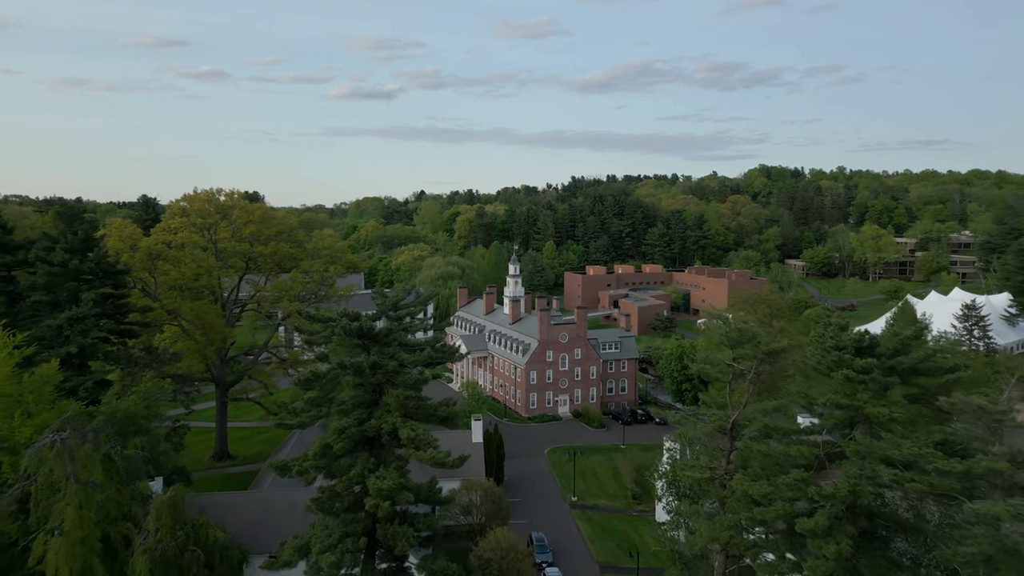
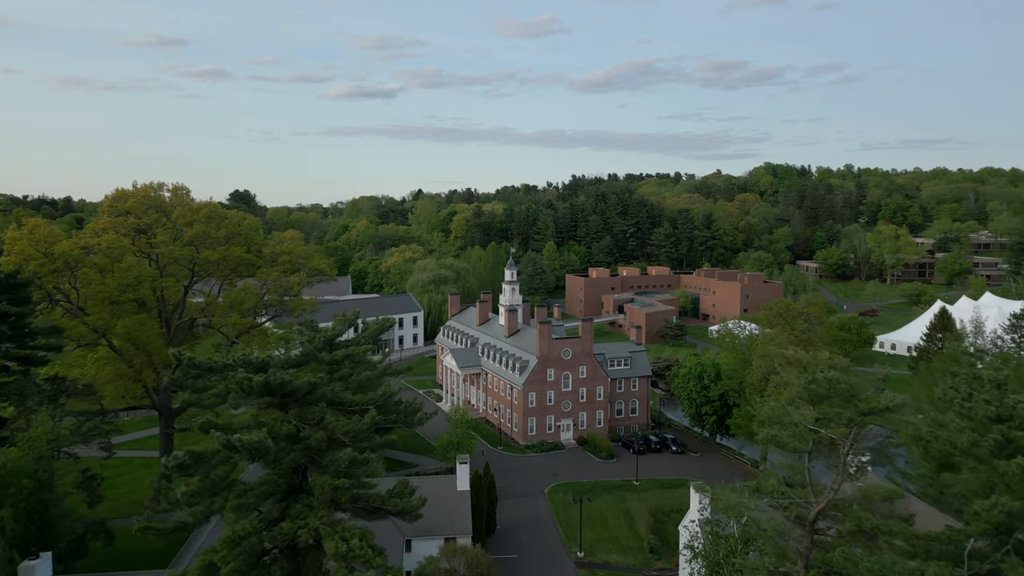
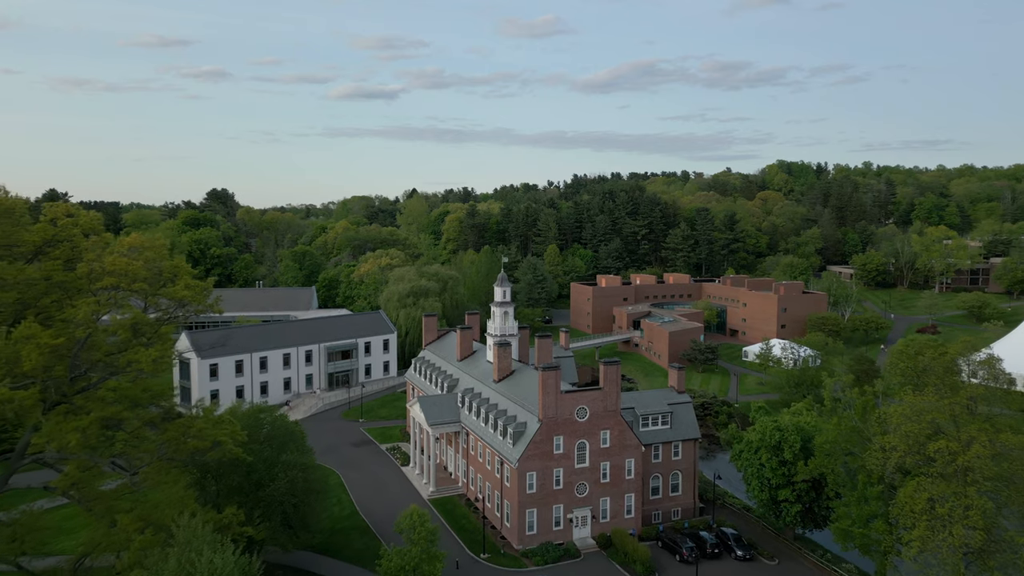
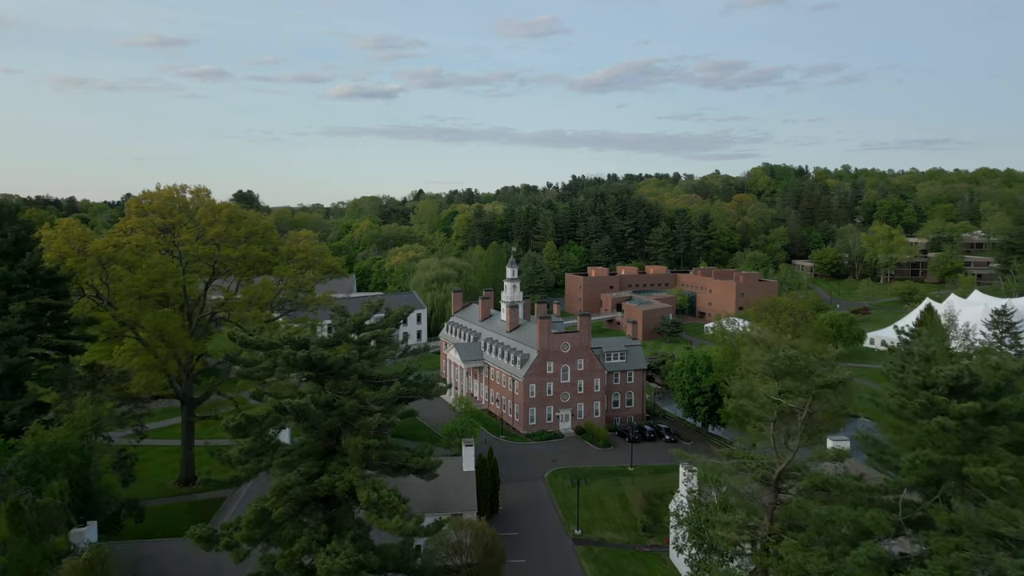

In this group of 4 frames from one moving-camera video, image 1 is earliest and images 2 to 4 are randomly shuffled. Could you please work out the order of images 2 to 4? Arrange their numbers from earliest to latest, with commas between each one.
4, 2, 3
